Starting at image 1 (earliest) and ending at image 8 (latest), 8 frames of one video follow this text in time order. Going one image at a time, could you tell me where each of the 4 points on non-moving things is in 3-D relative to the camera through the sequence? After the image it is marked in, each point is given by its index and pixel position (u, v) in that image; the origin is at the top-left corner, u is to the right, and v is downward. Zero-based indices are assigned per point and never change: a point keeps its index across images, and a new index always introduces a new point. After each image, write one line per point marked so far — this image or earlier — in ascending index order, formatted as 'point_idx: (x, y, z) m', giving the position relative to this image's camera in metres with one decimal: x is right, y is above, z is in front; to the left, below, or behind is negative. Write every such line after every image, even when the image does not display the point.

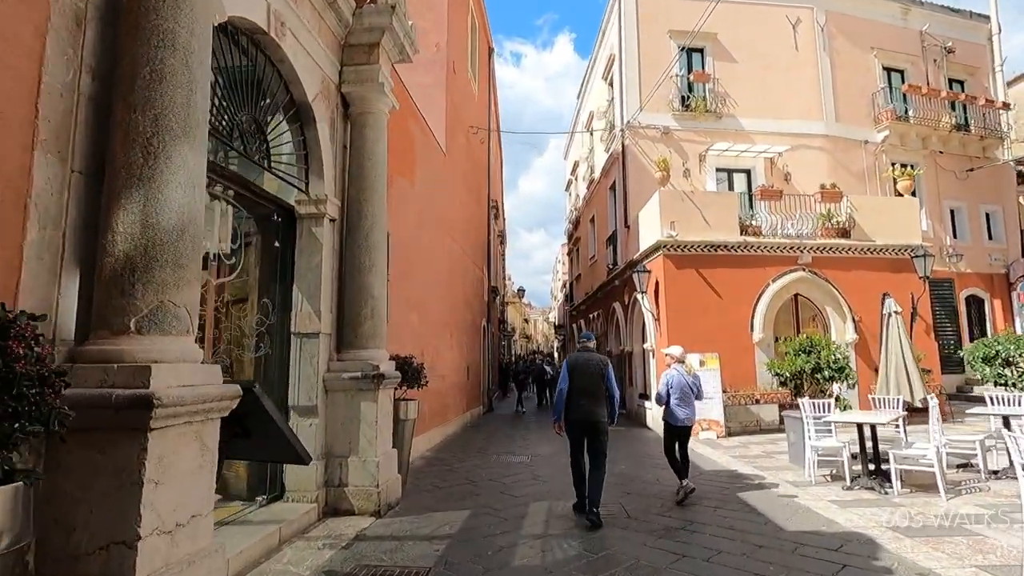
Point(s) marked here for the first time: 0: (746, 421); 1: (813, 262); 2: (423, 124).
0: (+4.7, -2.7, +10.7) m
1: (+6.4, +0.5, +11.5) m
2: (-1.6, +3.0, +9.7) m
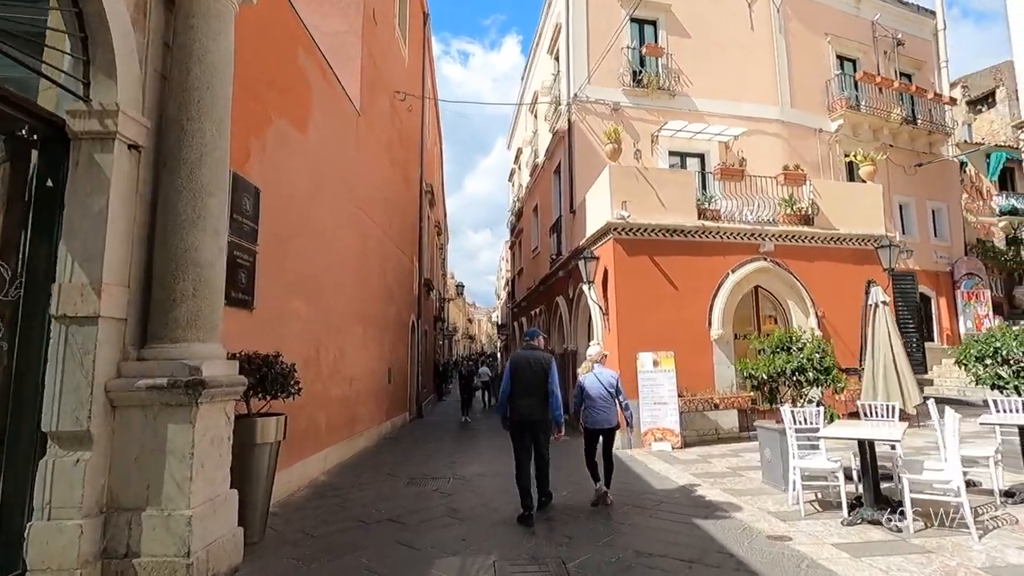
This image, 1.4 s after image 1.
0: (+3.3, -2.5, +9.4) m
1: (+5.1, +0.7, +10.4) m
2: (-2.7, +3.2, +7.8) m
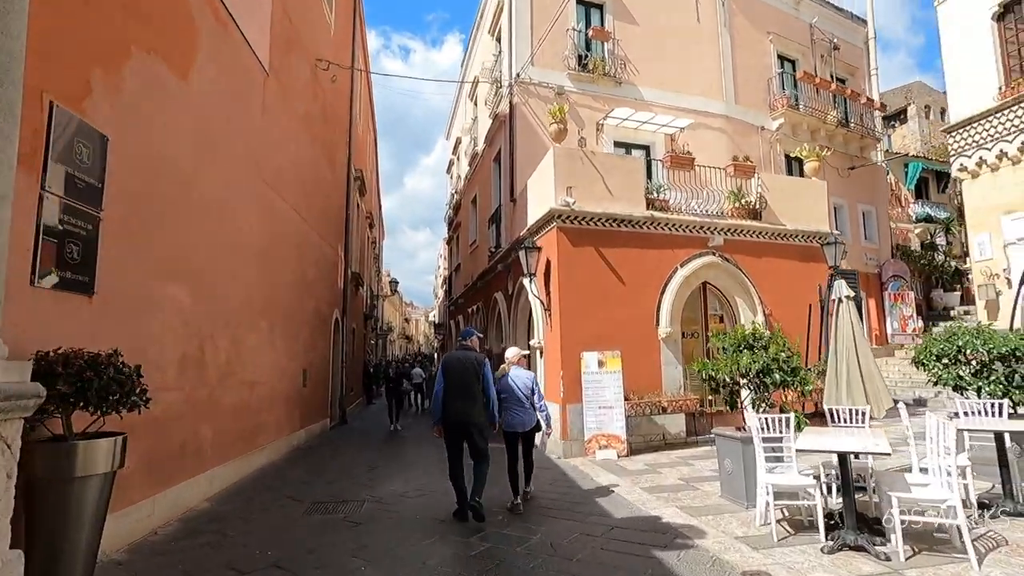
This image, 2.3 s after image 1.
0: (+2.2, -2.4, +8.8) m
1: (+3.9, +0.8, +9.9) m
2: (-3.5, +3.4, +6.5) m
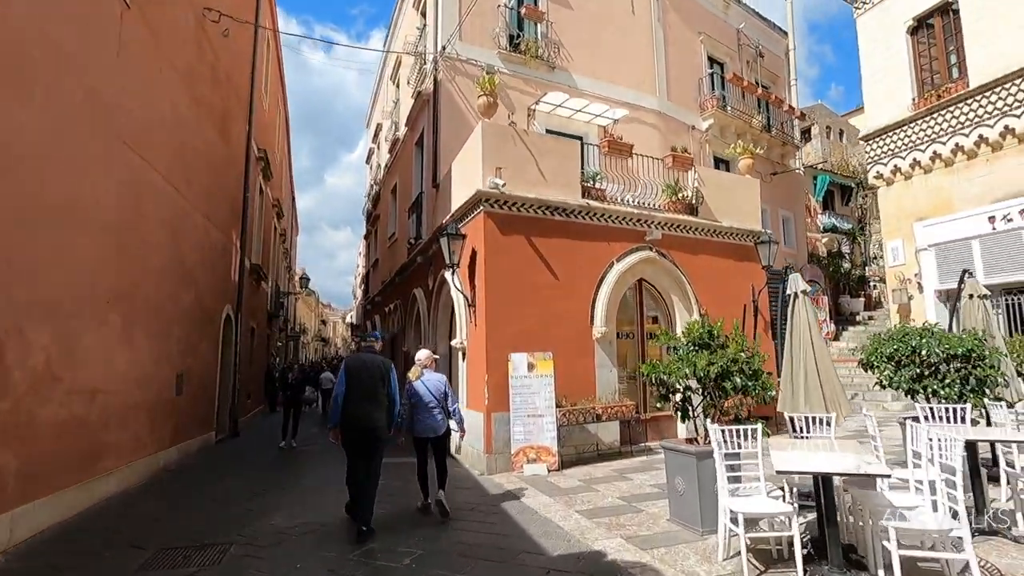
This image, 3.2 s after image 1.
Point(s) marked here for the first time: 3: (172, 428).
0: (+1.0, -2.3, +7.9) m
1: (+2.5, +0.8, +9.3) m
2: (-4.3, +3.6, +4.9) m
3: (-5.4, -2.2, +8.5) m
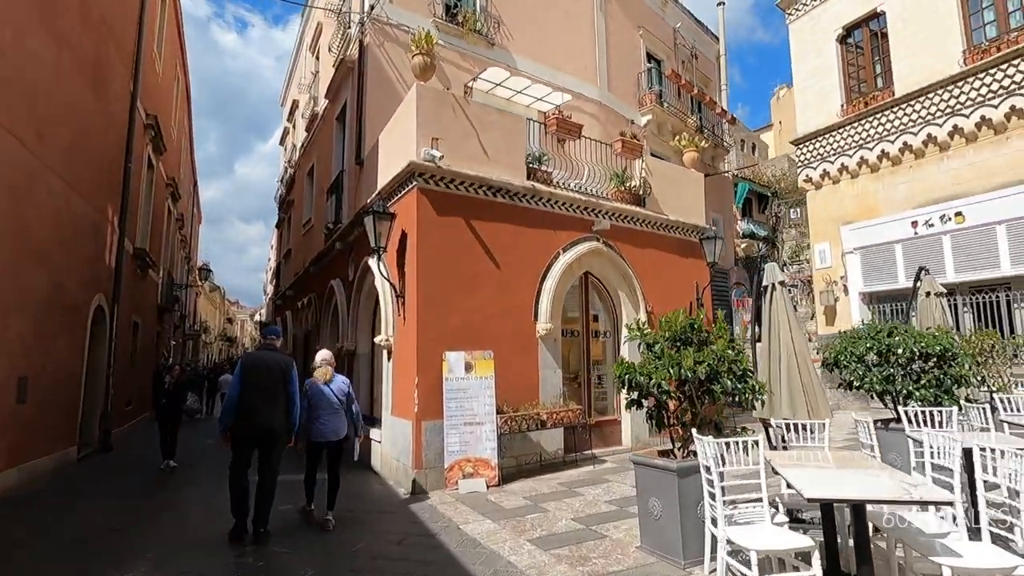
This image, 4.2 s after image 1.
0: (+0.1, -2.2, +7.0) m
1: (+1.5, +0.9, +8.6) m
2: (-4.5, +3.8, +3.3) m
3: (-6.3, -2.0, +6.7) m
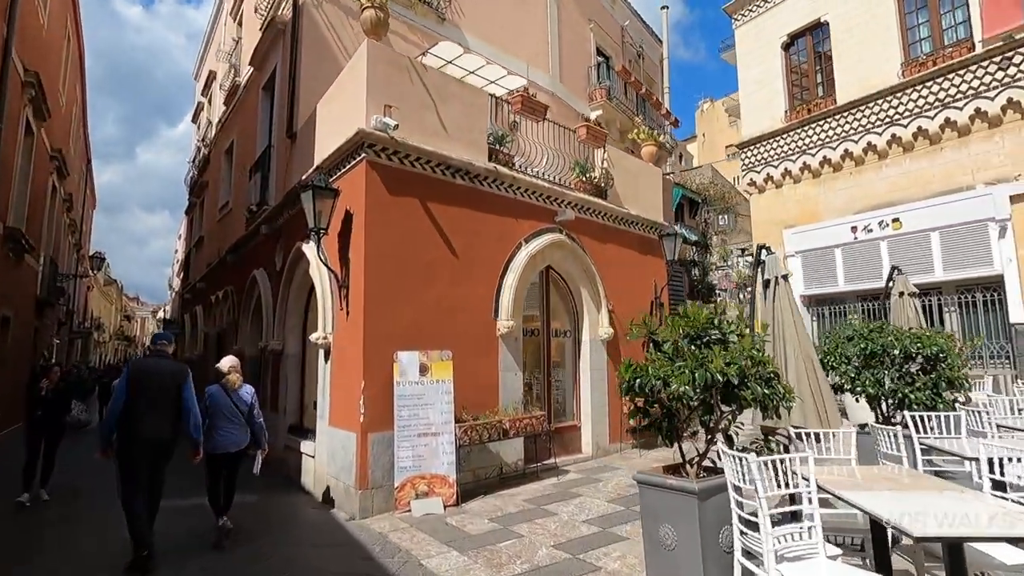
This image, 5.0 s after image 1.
0: (-0.3, -2.1, +6.2) m
1: (+0.9, +1.0, +8.0) m
2: (-4.4, +4.0, +1.9) m
3: (-6.7, -1.7, +5.1) m
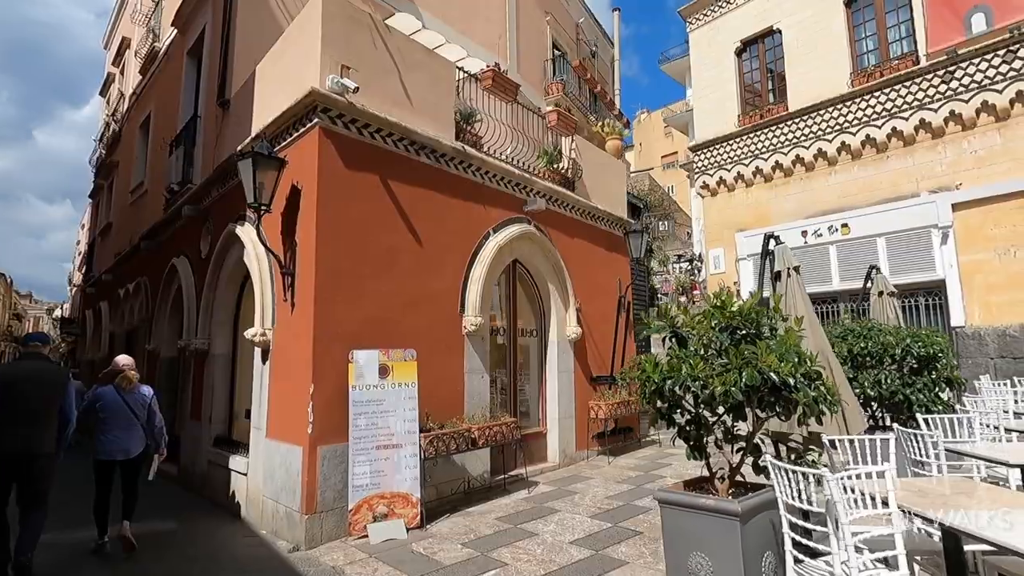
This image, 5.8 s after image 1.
0: (-0.7, -2.0, +5.5) m
1: (+0.4, +1.0, +7.4) m
2: (-4.0, +4.2, +0.8) m
3: (-6.8, -1.5, +3.6) m
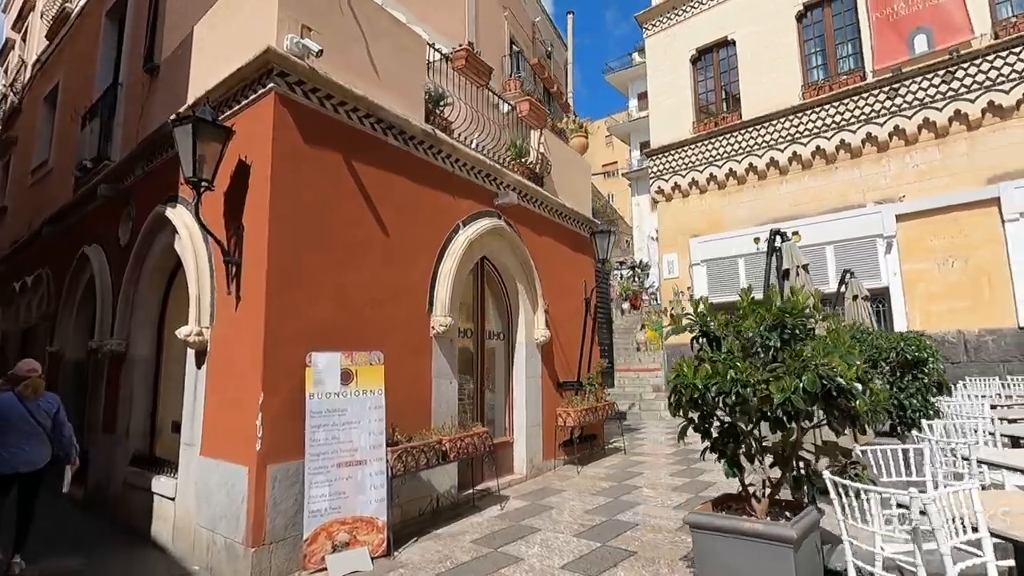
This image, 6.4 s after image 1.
0: (-0.9, -2.0, +4.9) m
1: (0.0, +1.0, +7.0) m
2: (-3.6, +4.3, -0.1) m
3: (-6.7, -1.4, +2.3) m
